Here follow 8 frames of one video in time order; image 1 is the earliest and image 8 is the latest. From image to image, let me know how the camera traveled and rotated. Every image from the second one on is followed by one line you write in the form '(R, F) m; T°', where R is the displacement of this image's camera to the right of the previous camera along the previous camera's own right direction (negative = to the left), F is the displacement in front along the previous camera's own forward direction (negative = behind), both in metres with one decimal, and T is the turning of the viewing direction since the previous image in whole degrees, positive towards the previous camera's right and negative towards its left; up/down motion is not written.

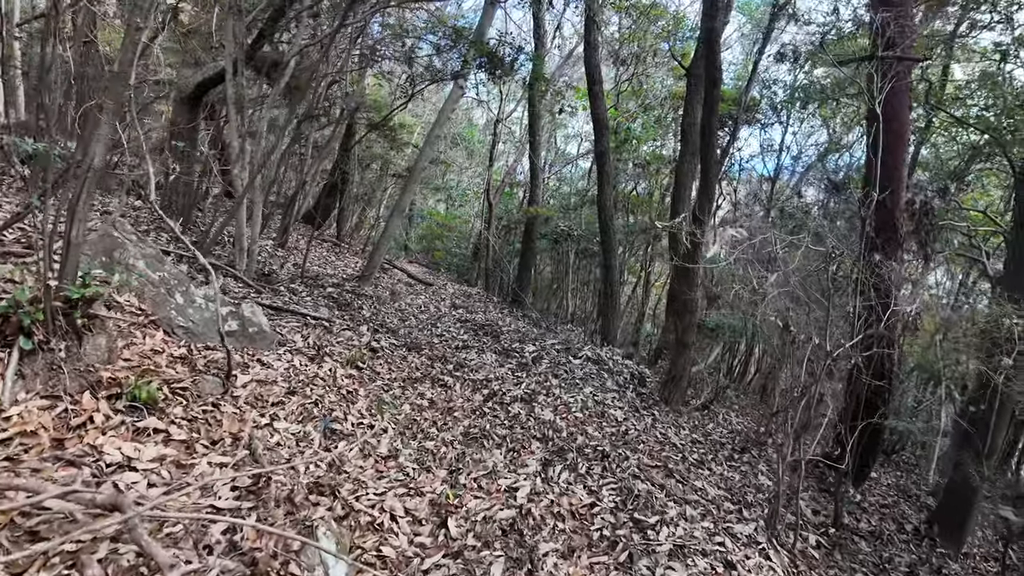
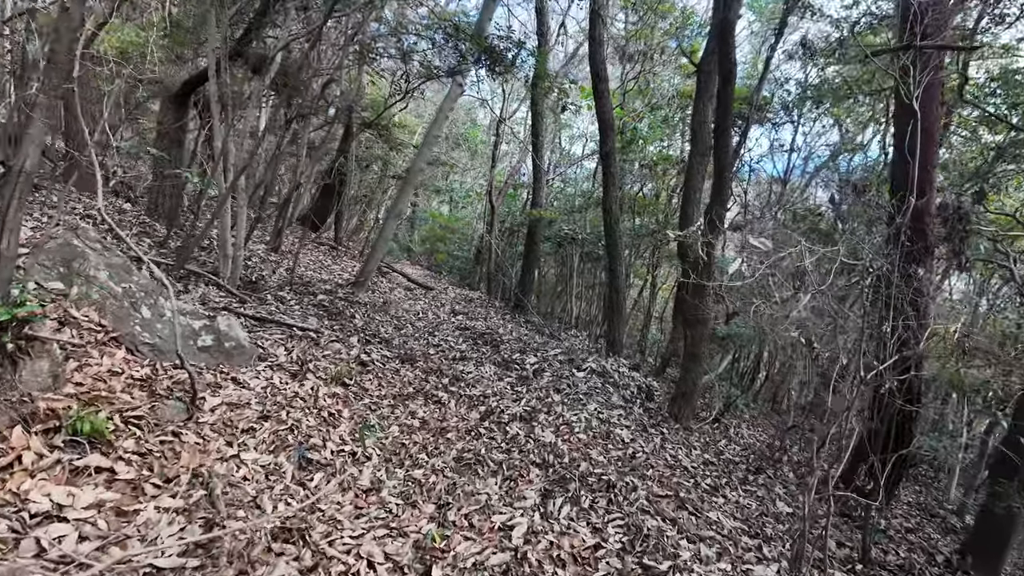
(0.0, +0.3) m; -1°
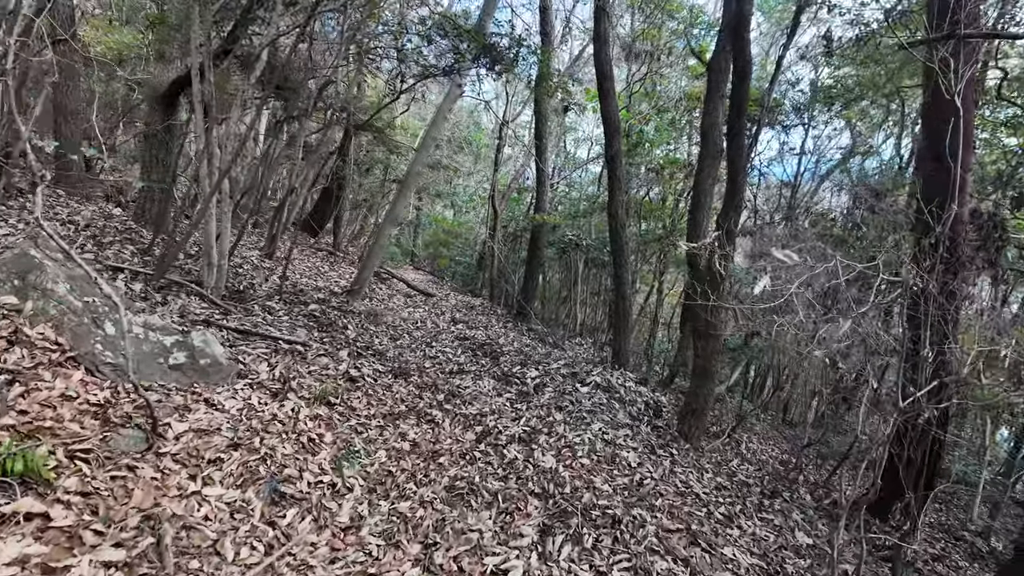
(0.0, +0.3) m; -1°
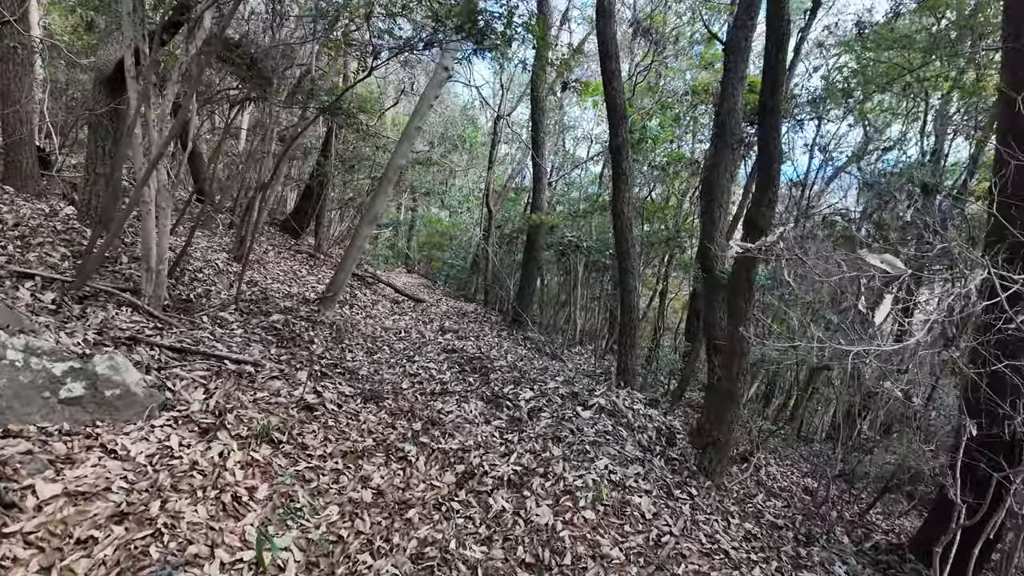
(+0.1, +0.7) m; 0°
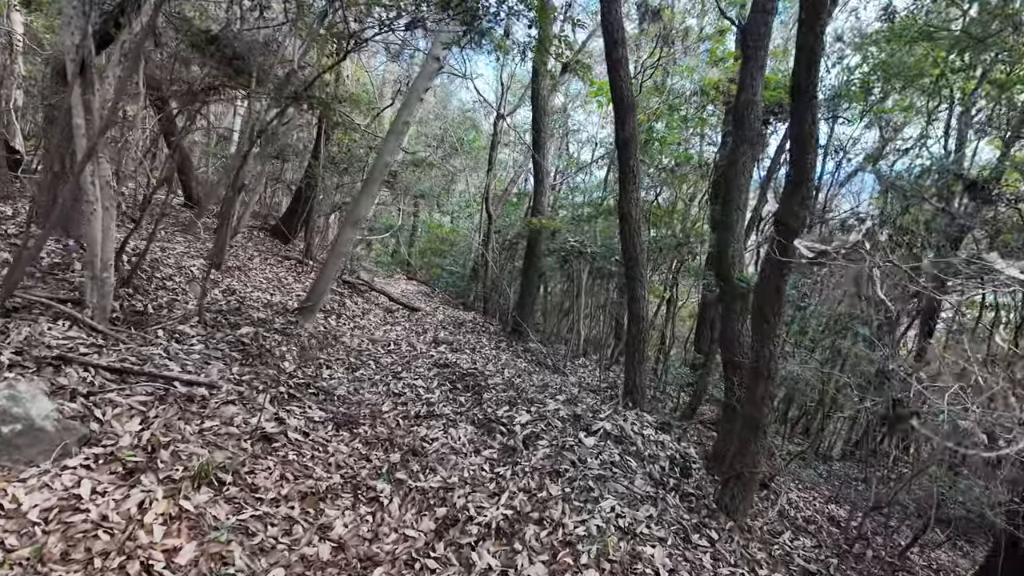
(+0.1, +0.5) m; 0°
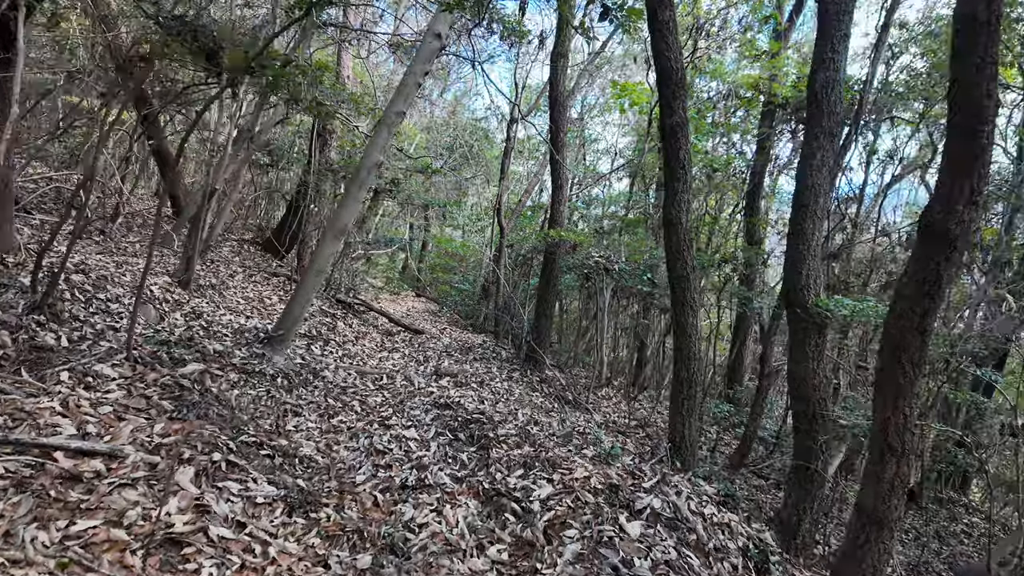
(0.0, +0.9) m; -1°
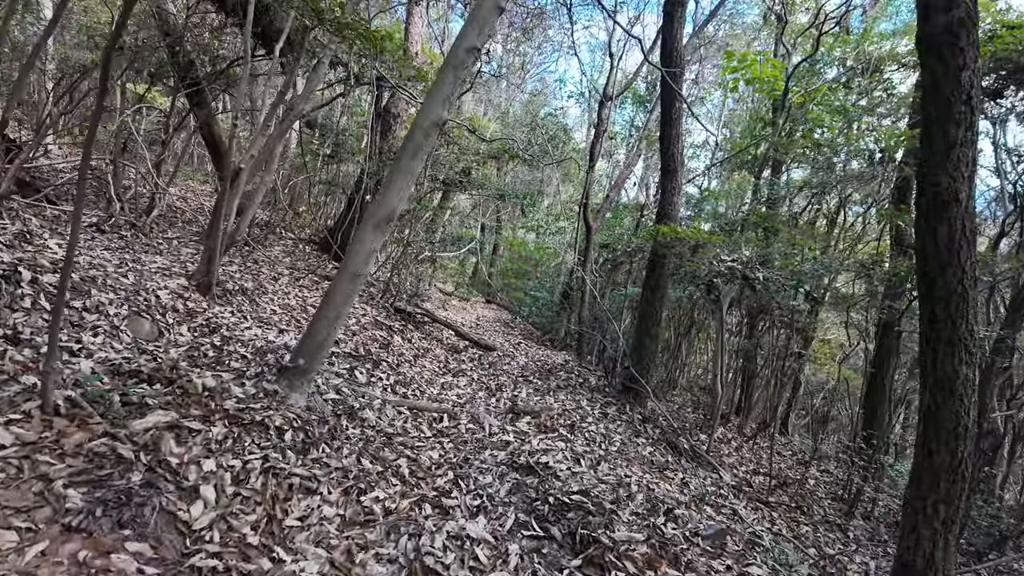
(-0.2, +1.3) m; -7°
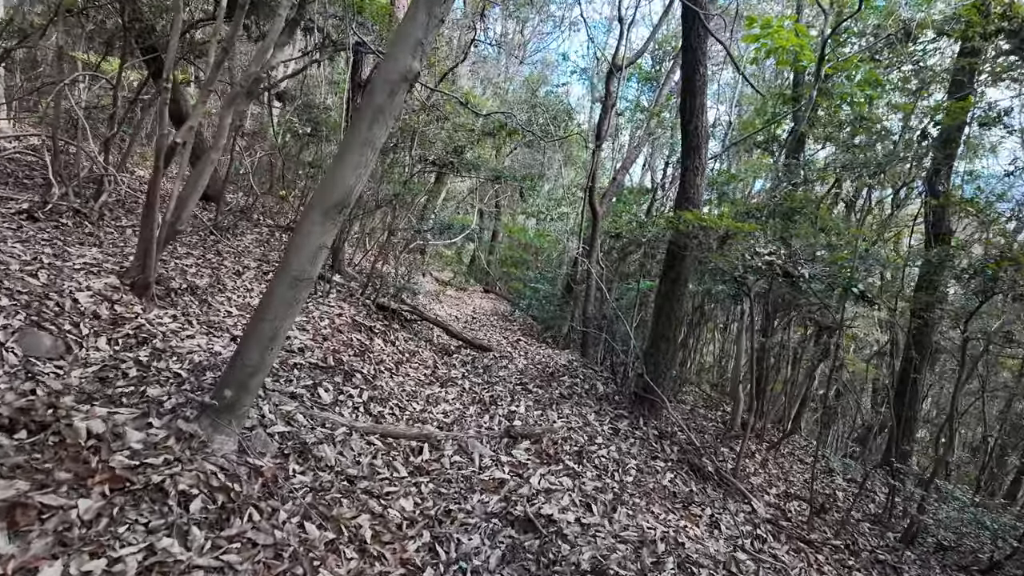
(0.0, +0.7) m; 0°
